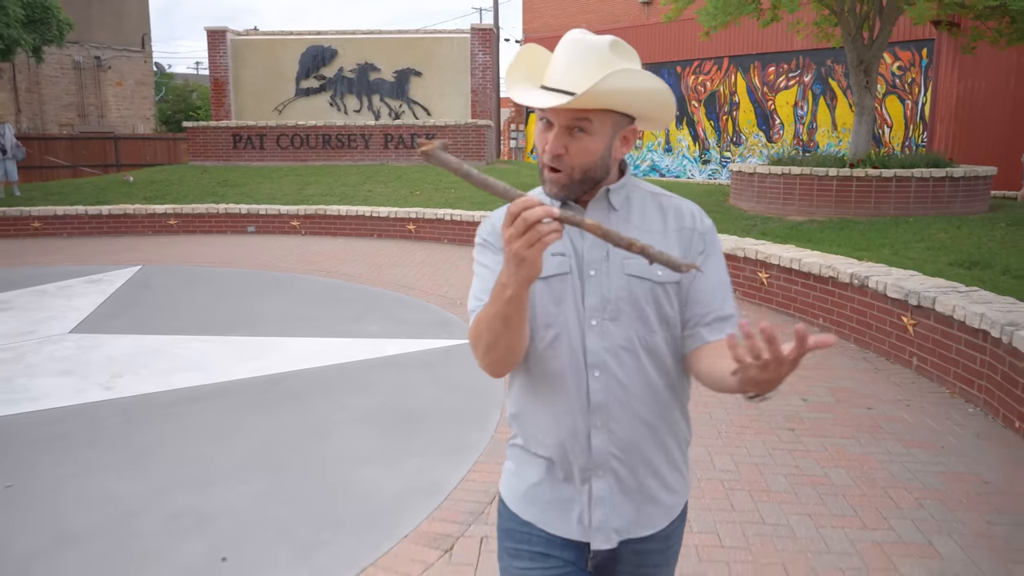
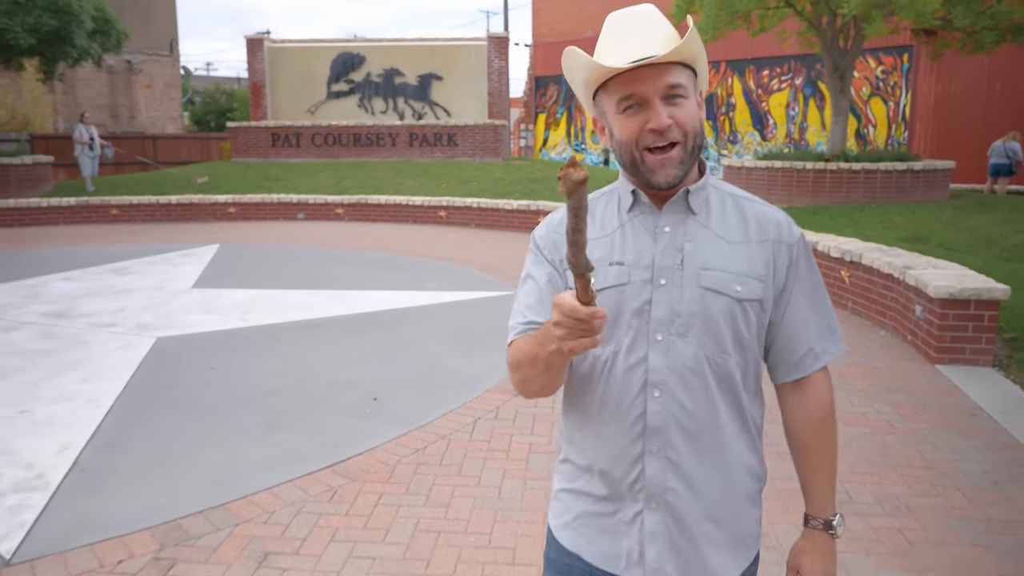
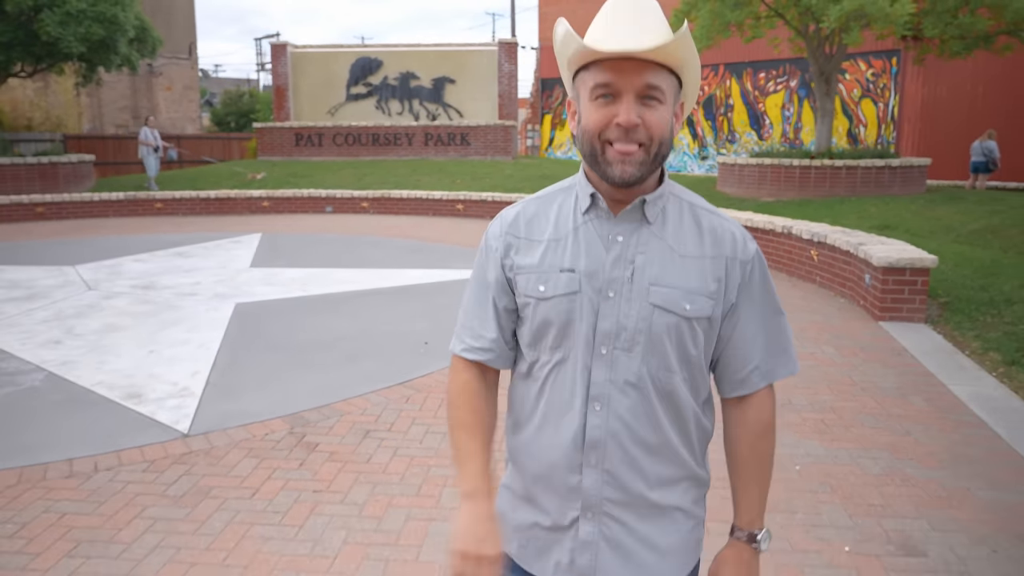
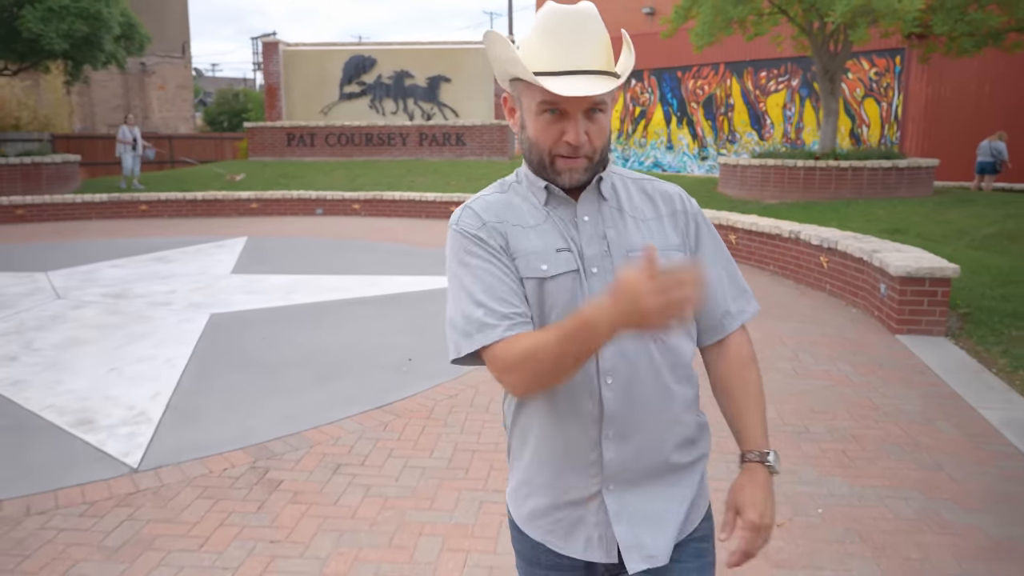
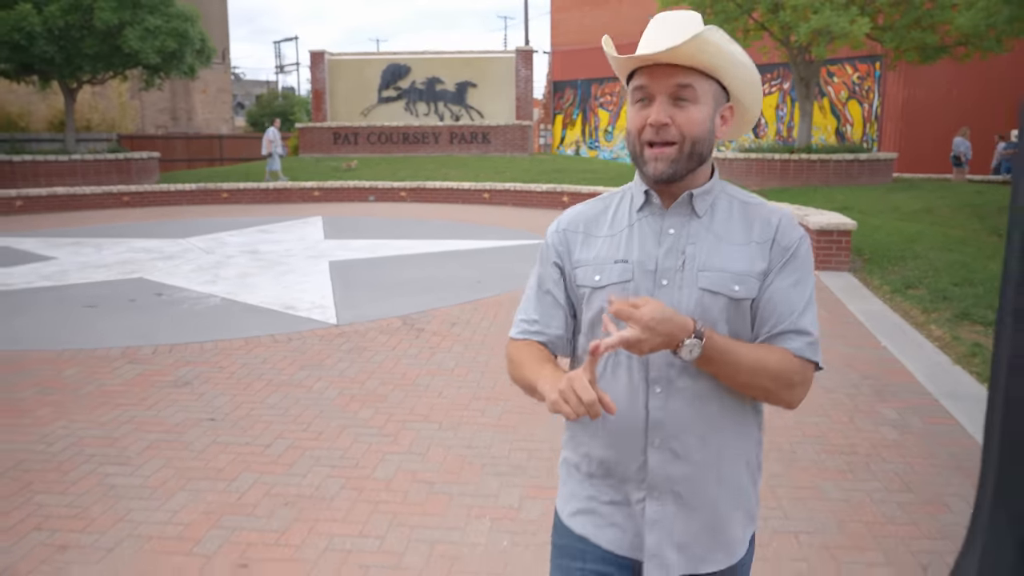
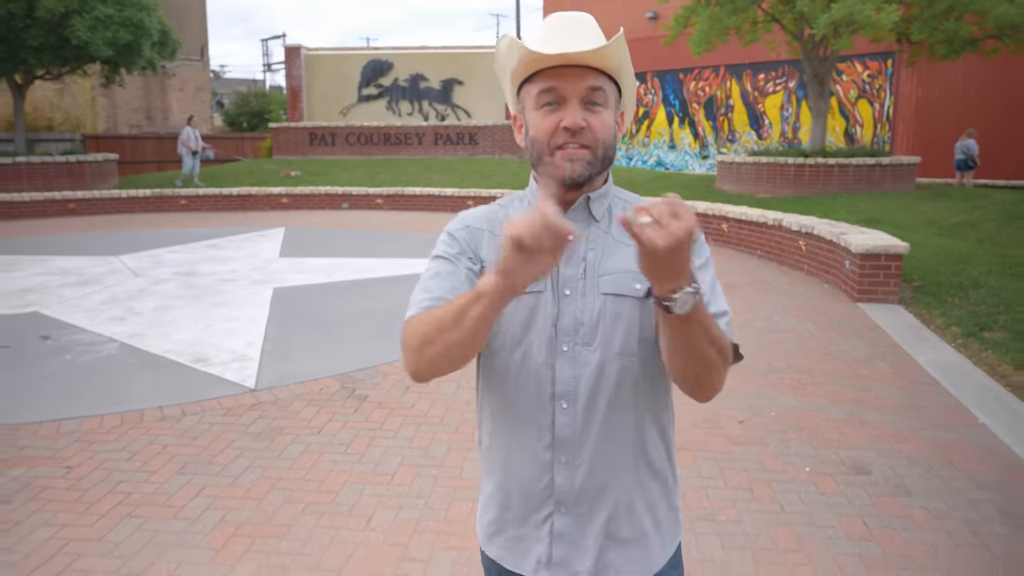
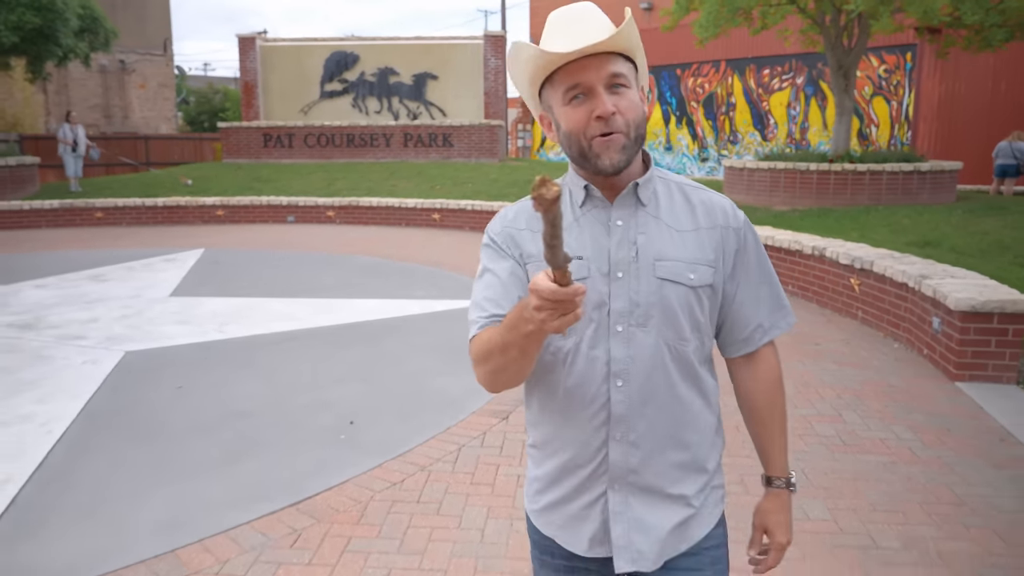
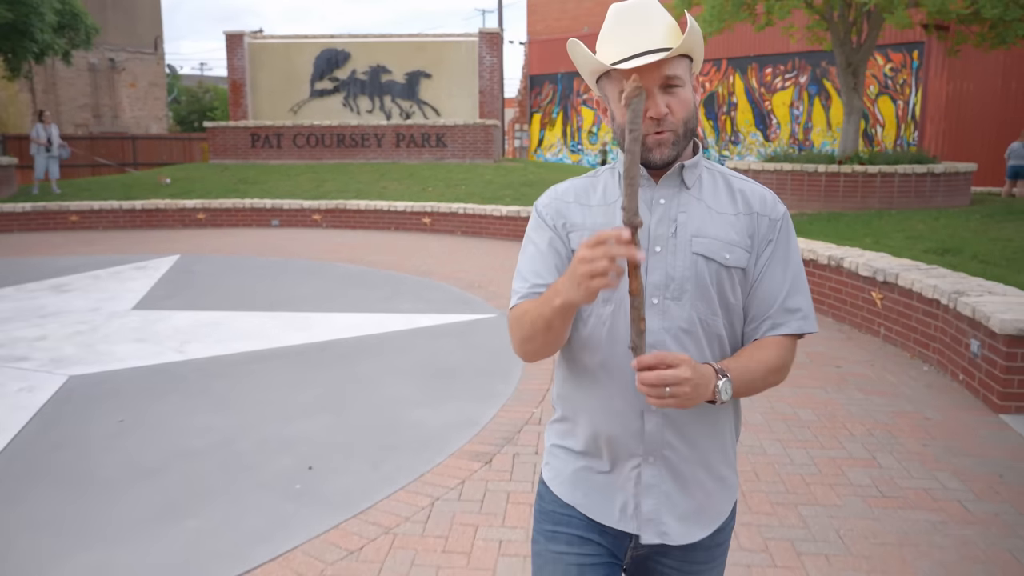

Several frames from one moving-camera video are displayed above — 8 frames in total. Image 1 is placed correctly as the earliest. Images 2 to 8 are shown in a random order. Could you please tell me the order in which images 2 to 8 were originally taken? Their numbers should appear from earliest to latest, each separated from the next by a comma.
8, 7, 2, 4, 3, 6, 5
